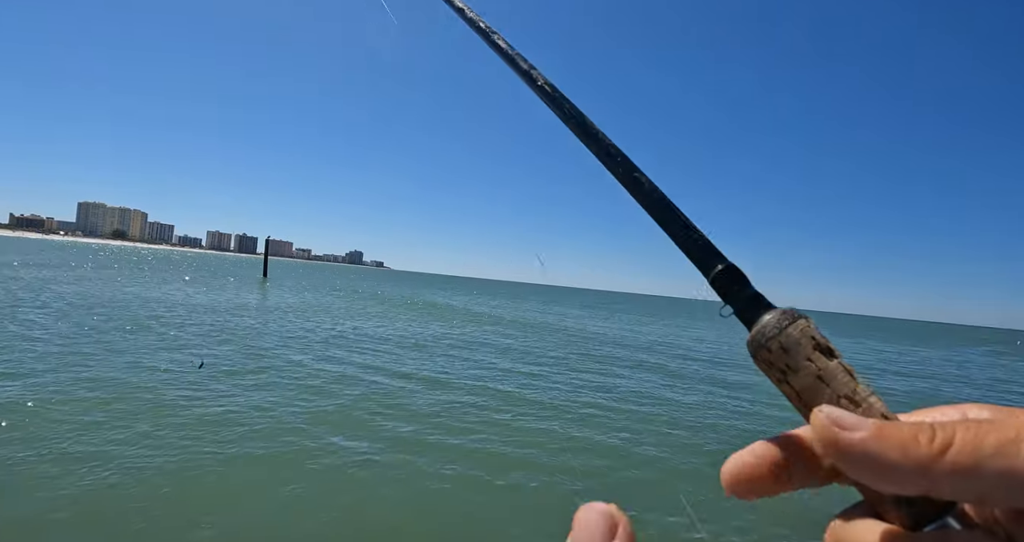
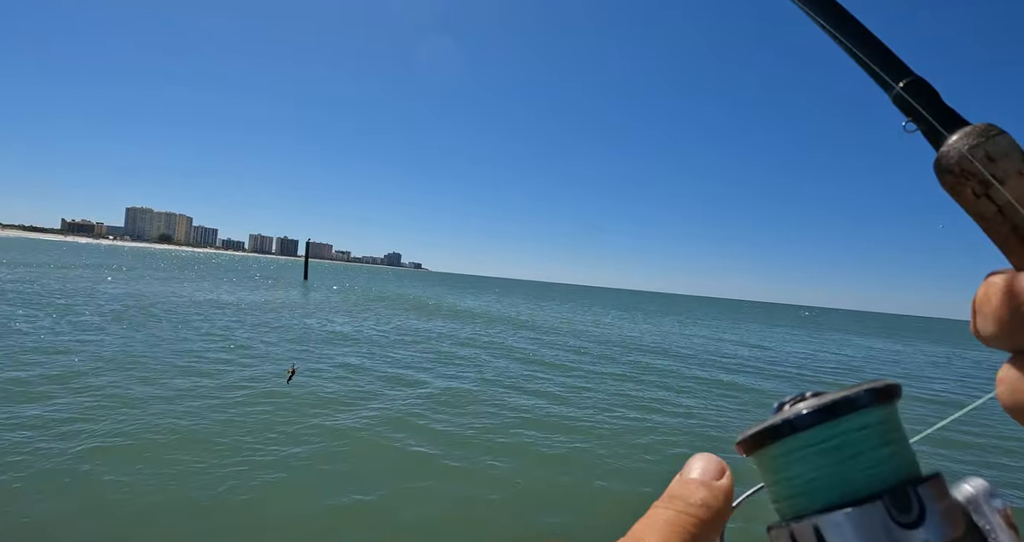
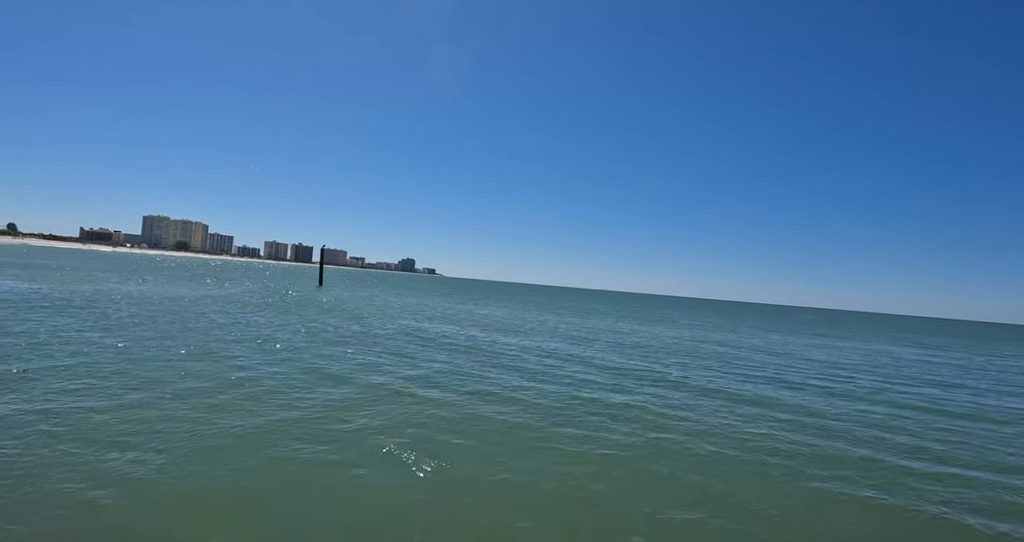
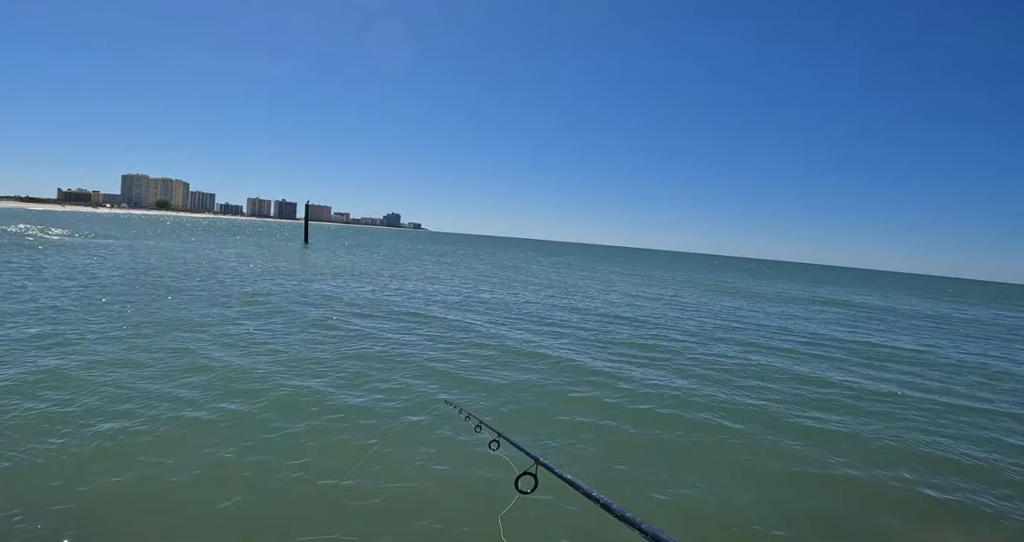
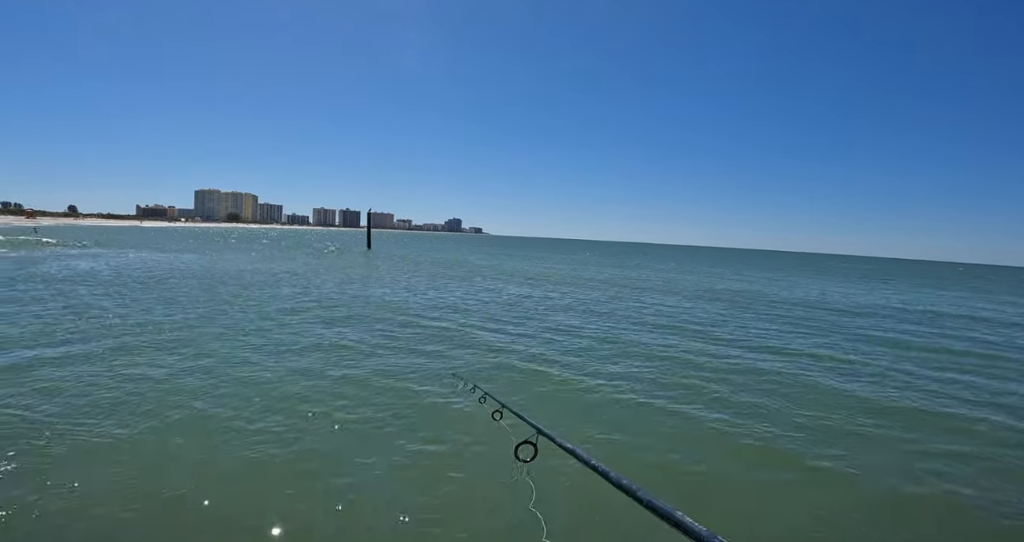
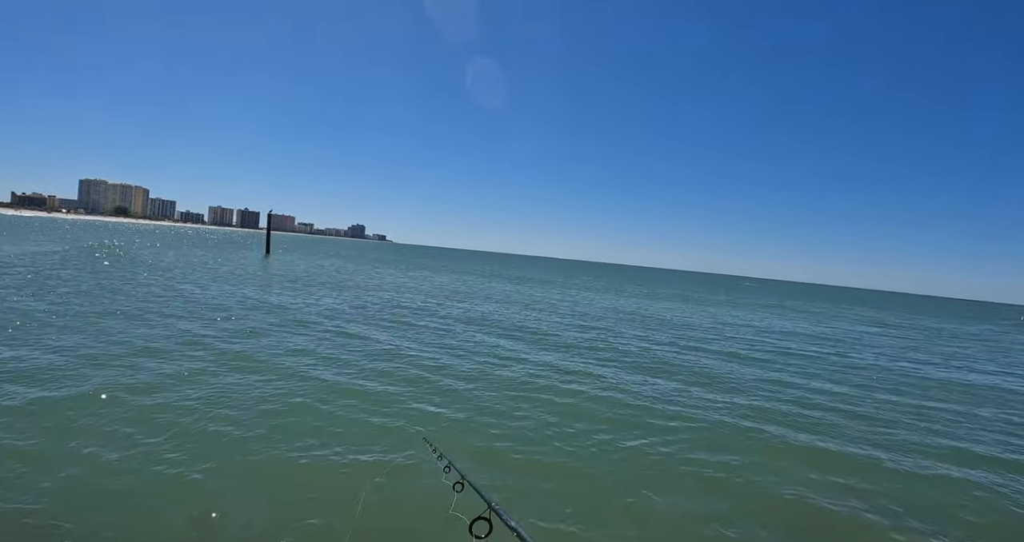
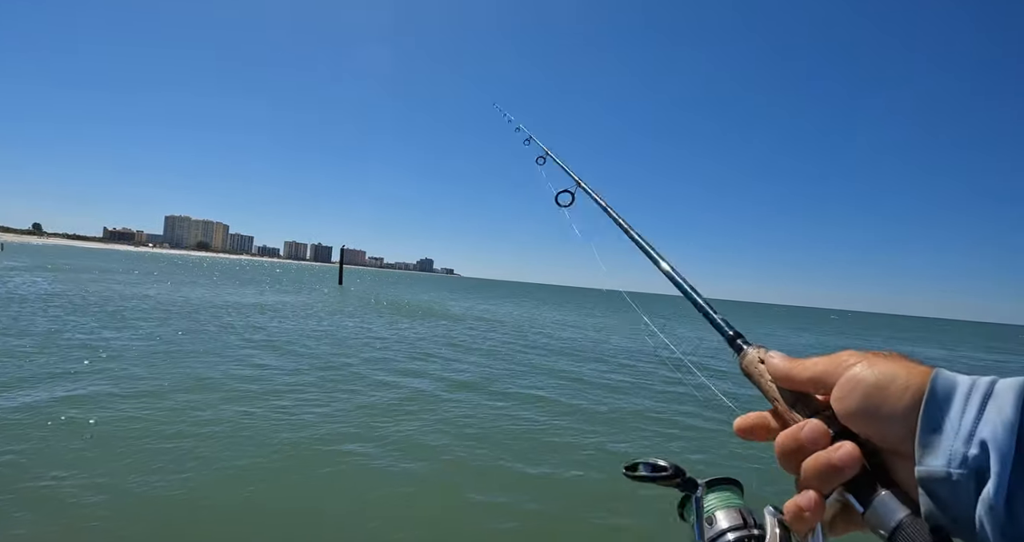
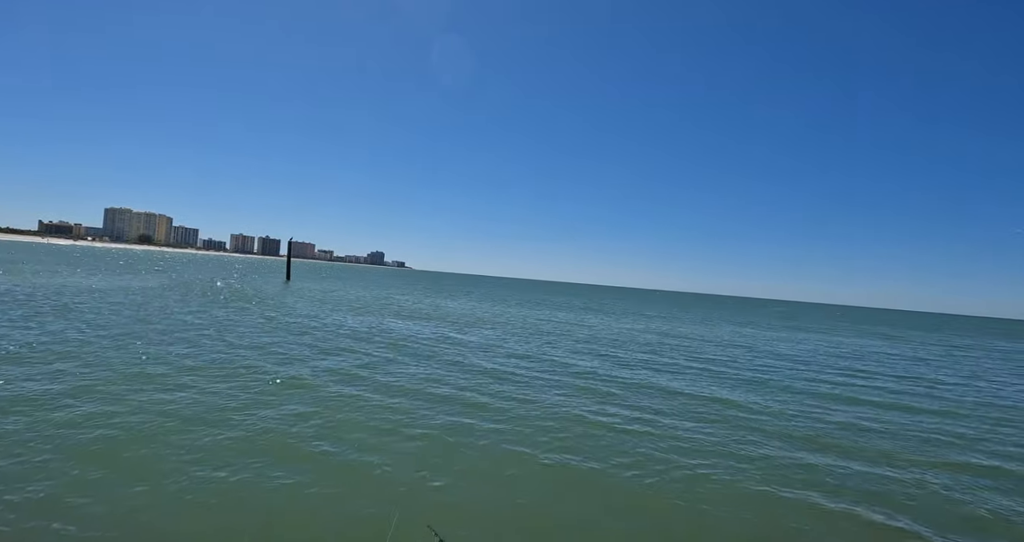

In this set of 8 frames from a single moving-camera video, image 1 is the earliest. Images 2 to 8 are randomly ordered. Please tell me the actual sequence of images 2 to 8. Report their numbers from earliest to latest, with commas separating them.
2, 7, 3, 8, 6, 4, 5
